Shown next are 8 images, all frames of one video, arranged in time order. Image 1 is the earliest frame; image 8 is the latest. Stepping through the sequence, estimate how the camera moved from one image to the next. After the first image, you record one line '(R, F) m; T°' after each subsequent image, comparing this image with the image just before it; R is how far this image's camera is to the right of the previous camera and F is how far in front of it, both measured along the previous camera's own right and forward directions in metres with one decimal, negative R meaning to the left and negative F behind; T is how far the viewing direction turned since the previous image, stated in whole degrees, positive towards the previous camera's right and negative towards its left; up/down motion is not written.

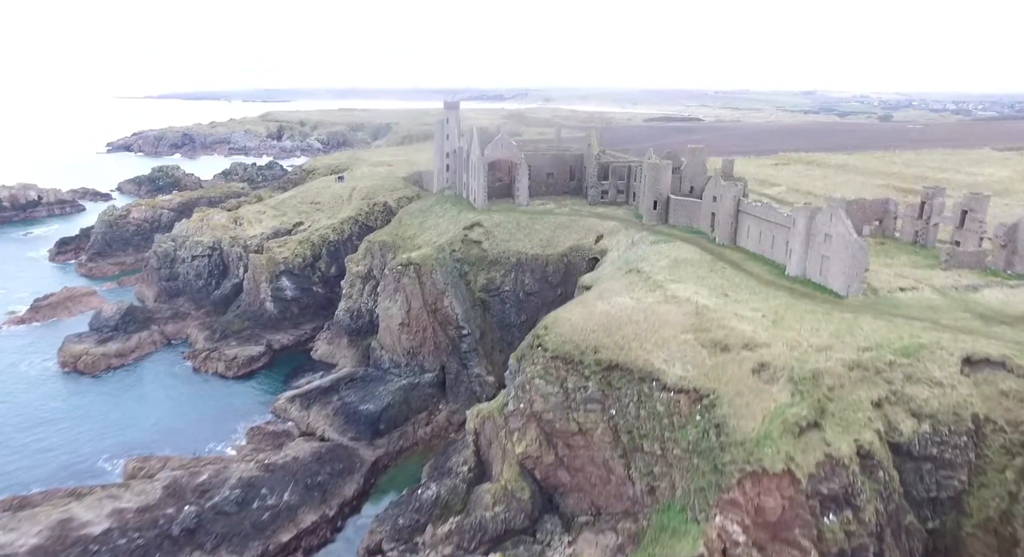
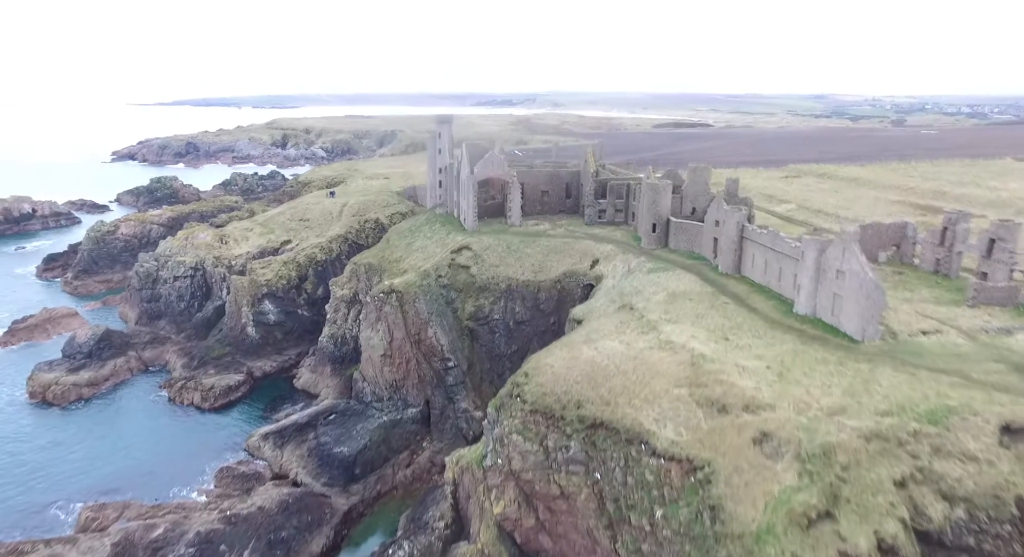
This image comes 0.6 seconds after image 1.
(+1.6, +2.9) m; -1°
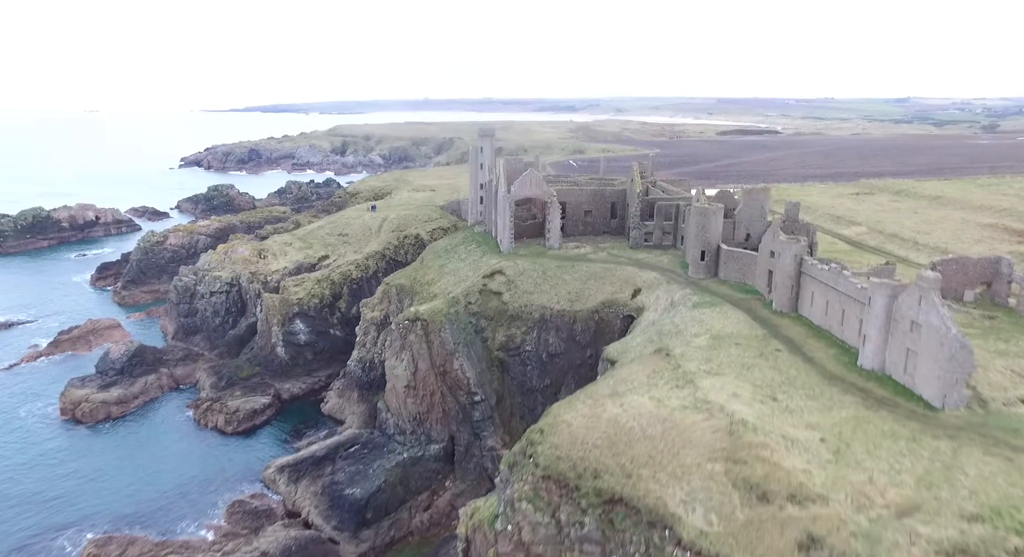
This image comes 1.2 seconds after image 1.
(+1.8, +2.9) m; -6°
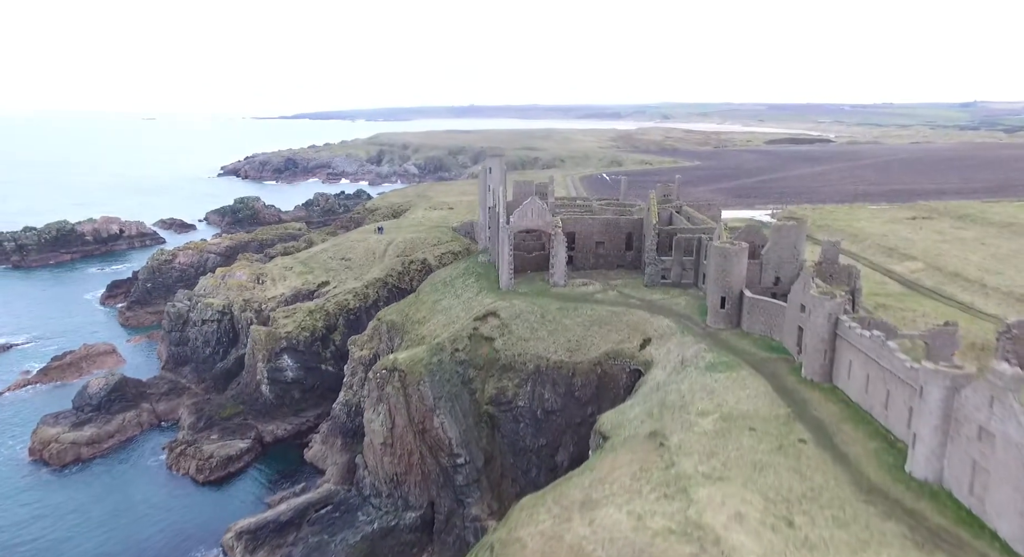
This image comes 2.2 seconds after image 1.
(+3.3, +4.9) m; -4°
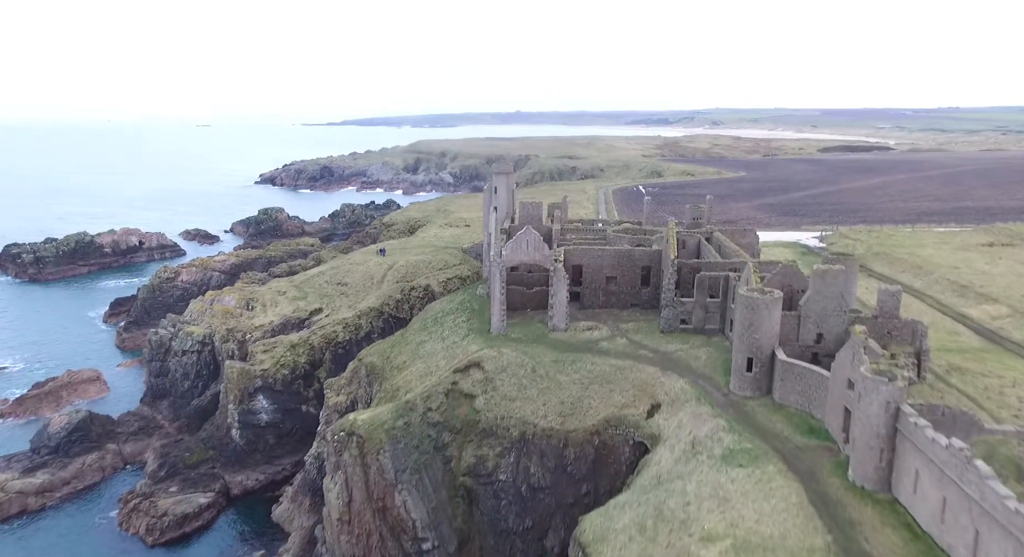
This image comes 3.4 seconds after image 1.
(+3.3, +6.2) m; -4°
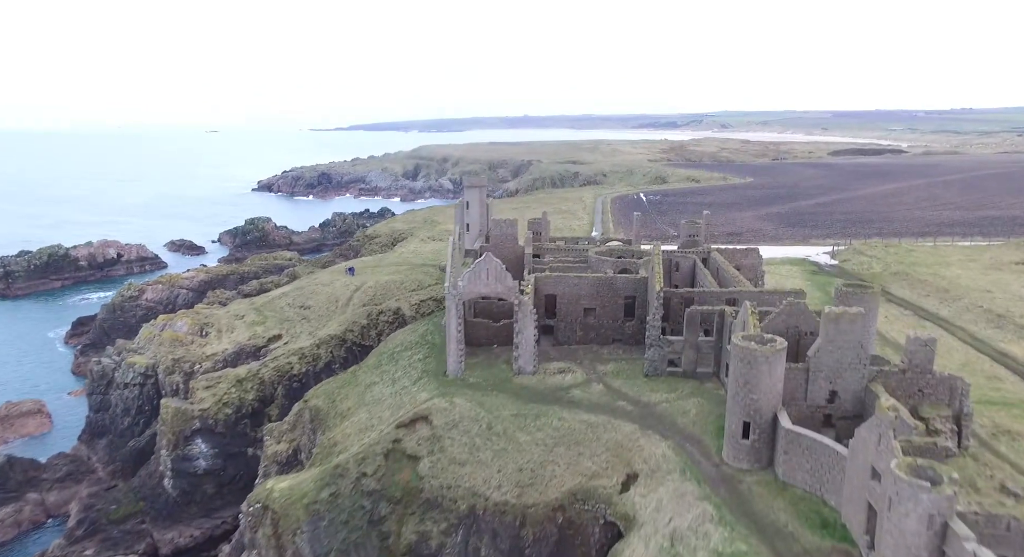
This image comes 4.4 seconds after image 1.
(+2.8, +5.4) m; -1°
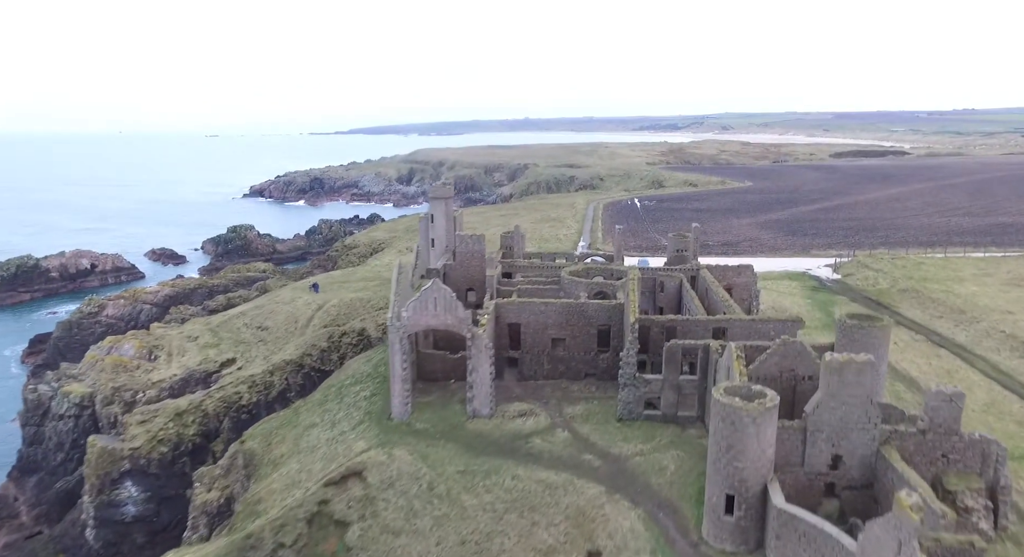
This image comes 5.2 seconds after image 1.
(+2.4, +4.2) m; 0°
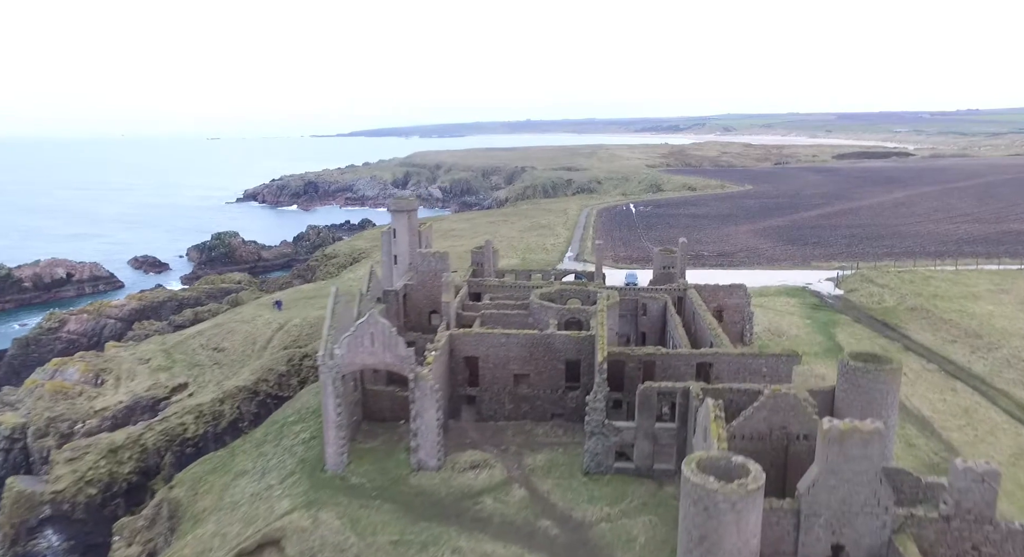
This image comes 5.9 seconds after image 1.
(+2.2, +3.7) m; 0°
